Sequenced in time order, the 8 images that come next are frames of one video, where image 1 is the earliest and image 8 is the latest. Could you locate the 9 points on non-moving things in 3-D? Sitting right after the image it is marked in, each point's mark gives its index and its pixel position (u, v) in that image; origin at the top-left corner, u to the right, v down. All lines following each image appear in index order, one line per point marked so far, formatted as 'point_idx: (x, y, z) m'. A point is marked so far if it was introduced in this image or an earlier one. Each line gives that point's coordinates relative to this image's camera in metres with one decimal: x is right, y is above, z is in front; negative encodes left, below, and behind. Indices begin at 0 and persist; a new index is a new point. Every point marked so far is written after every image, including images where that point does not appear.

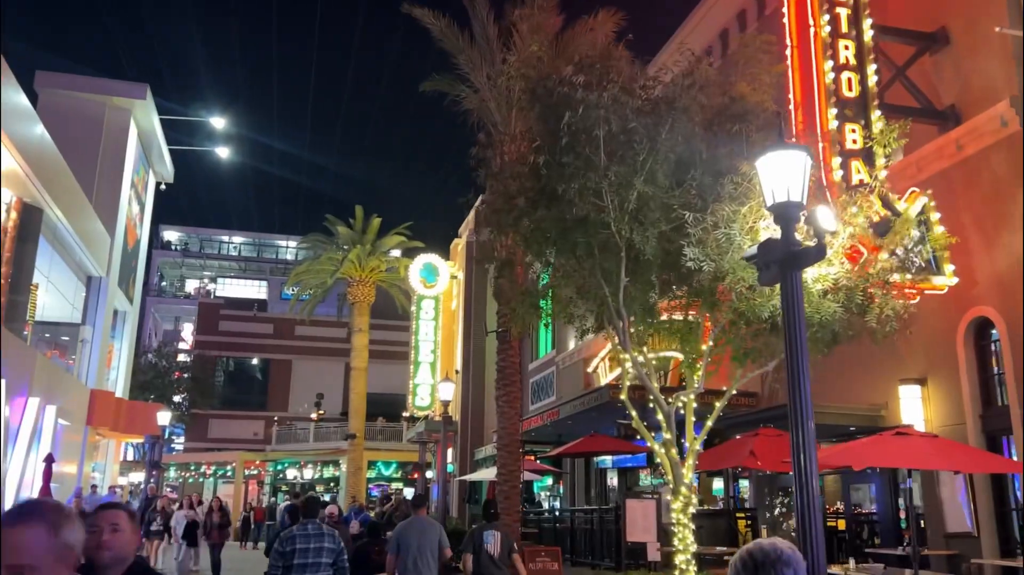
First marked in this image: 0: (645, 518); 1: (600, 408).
0: (+2.3, -4.0, +14.5) m
1: (+1.8, -2.5, +17.5) m
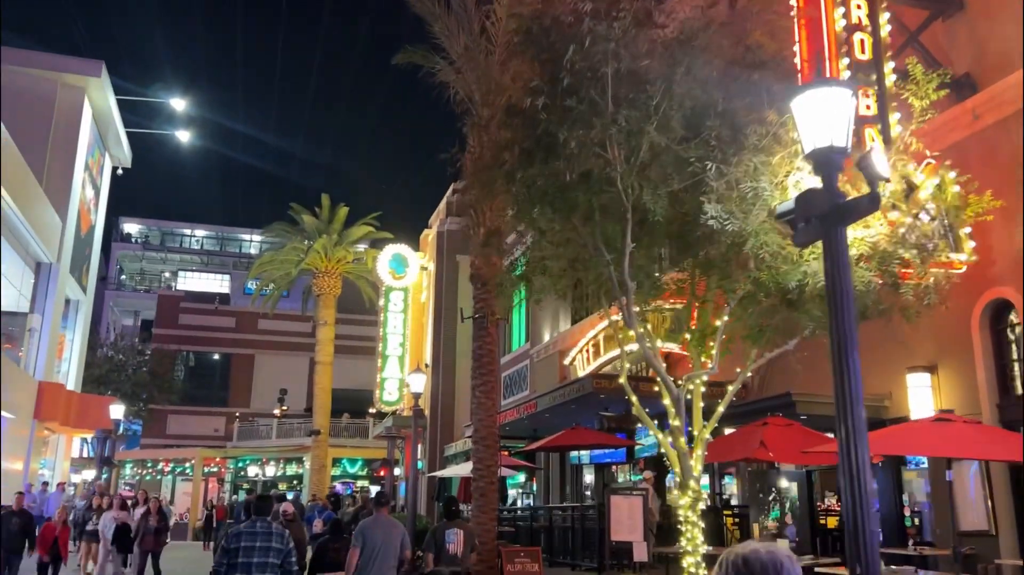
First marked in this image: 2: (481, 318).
0: (+1.9, -3.7, +13.6) m
1: (+1.4, -2.2, +16.5) m
2: (-0.6, -0.5, +15.3) m
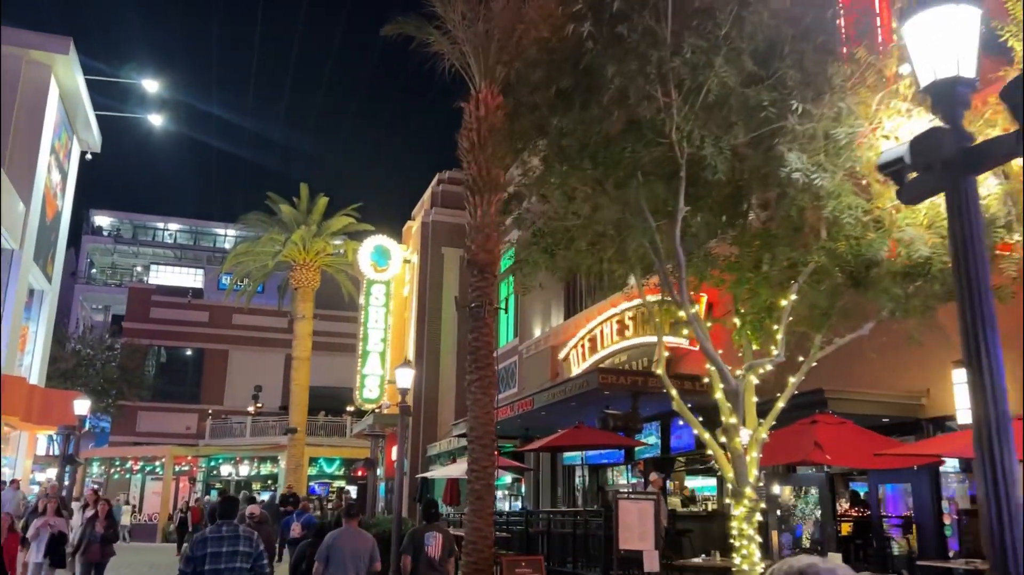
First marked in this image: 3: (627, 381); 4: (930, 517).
0: (+1.9, -3.5, +12.5) m
1: (+1.3, -2.0, +15.4) m
2: (-0.6, -0.3, +14.2) m
3: (+1.9, -1.6, +13.9) m
4: (+5.6, -3.0, +11.1) m
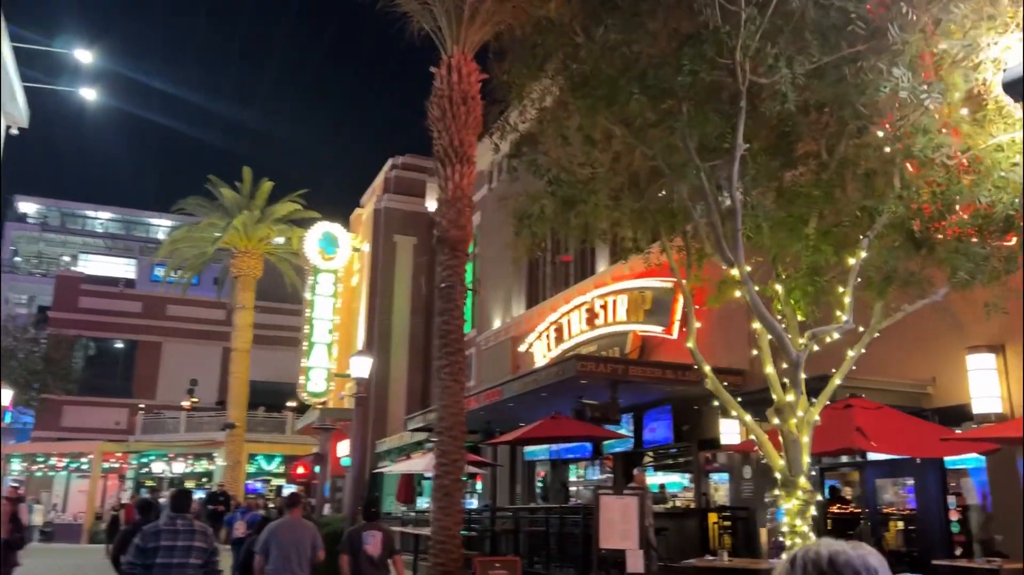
0: (+1.6, -3.2, +11.6) m
1: (+0.7, -1.7, +14.5) m
2: (-1.1, 0.0, +13.1) m
3: (+1.5, -1.3, +13.0) m
4: (+5.3, -2.8, +10.5) m
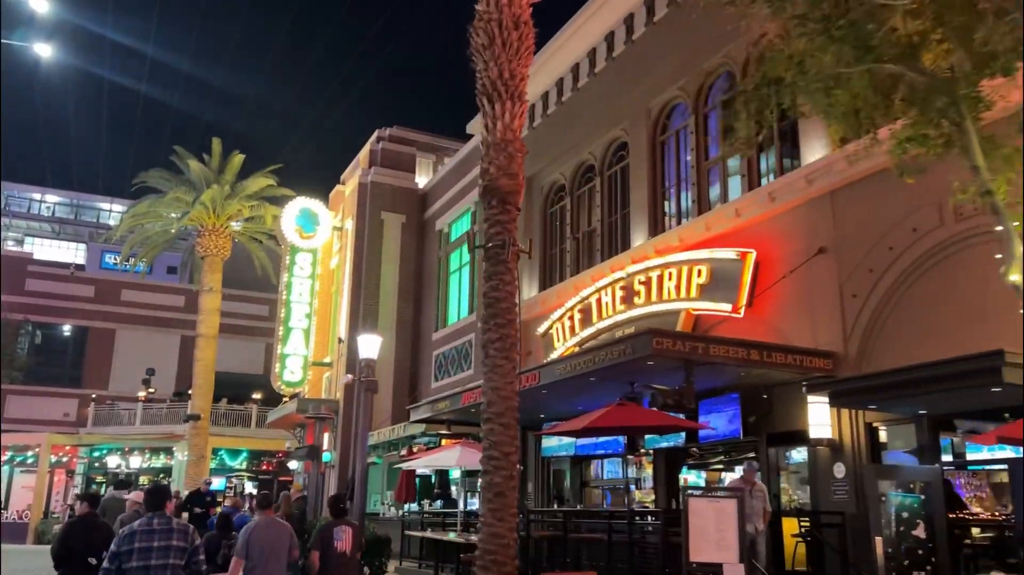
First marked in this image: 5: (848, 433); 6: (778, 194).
0: (+2.4, -2.7, +9.6) m
1: (+1.4, -1.2, +12.4) m
2: (-0.3, +0.5, +10.9) m
3: (+2.3, -0.8, +11.0) m
4: (+6.2, -2.4, +8.7) m
5: (+4.6, -2.0, +11.5) m
6: (+4.1, +1.4, +13.0) m
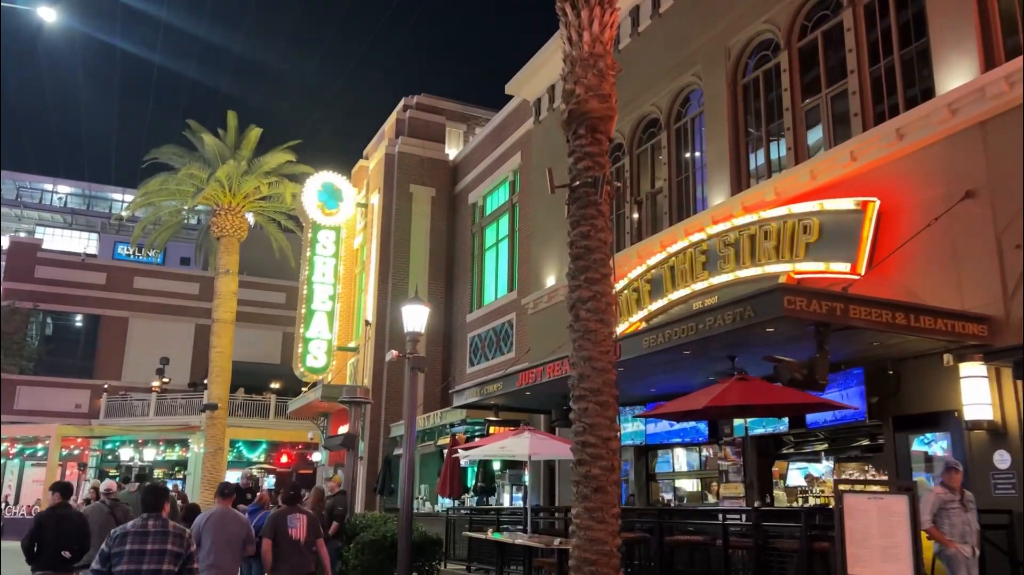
0: (+3.4, -2.2, +7.5) m
1: (+2.5, -0.6, +10.3) m
2: (+0.7, +1.1, +8.9) m
3: (+3.3, -0.2, +8.9) m
4: (+7.1, -1.8, +6.5) m
5: (+5.6, -1.4, +9.4) m
6: (+5.1, +2.0, +10.9) m
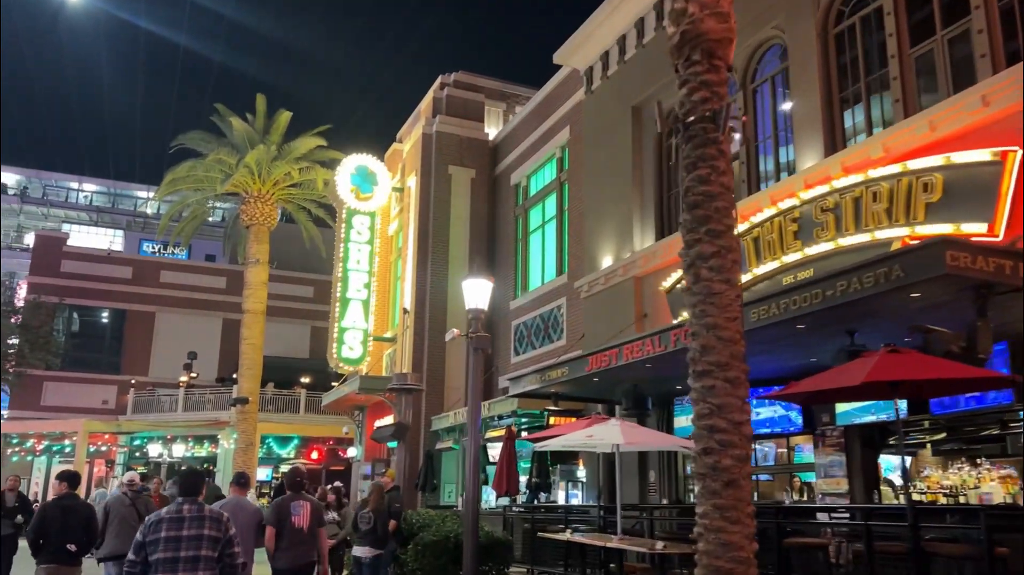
0: (+4.3, -1.8, +6.0) m
1: (+3.4, -0.2, +8.8) m
2: (+1.6, +1.5, +7.4) m
3: (+4.2, +0.2, +7.4) m
4: (+8.0, -1.4, +4.9) m
5: (+6.6, -1.0, +7.9) m
6: (+6.1, +2.5, +9.3) m
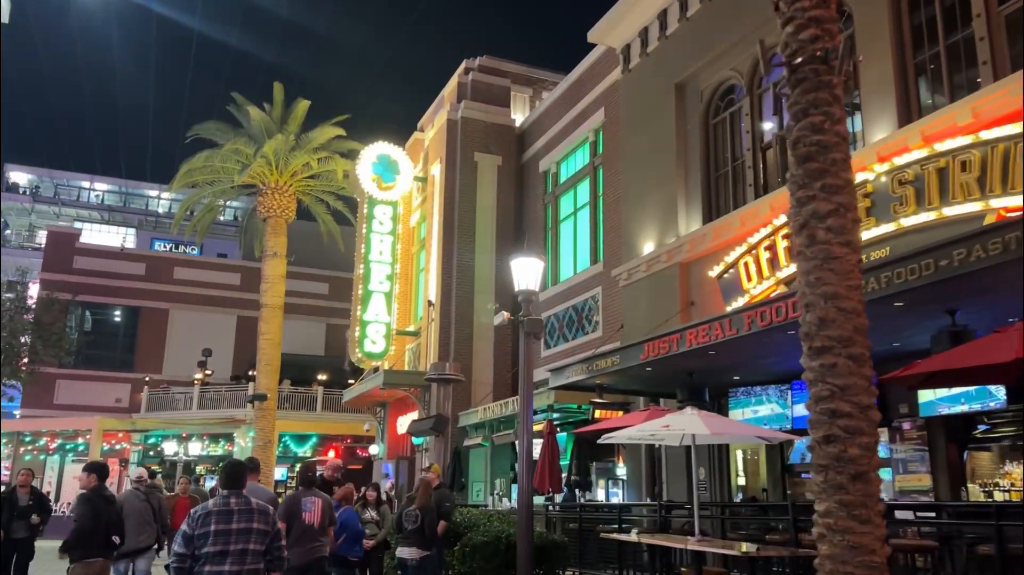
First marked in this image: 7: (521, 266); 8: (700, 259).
0: (+4.9, -1.5, +5.1) m
1: (+4.1, 0.0, +7.9) m
2: (+2.3, +1.7, +6.5) m
3: (+4.8, +0.5, +6.4) m
4: (+8.6, -1.1, +3.9) m
5: (+7.2, -0.7, +6.9) m
6: (+6.7, +2.7, +8.4) m
7: (+0.1, +0.3, +10.6) m
8: (+3.5, +0.6, +15.6) m
